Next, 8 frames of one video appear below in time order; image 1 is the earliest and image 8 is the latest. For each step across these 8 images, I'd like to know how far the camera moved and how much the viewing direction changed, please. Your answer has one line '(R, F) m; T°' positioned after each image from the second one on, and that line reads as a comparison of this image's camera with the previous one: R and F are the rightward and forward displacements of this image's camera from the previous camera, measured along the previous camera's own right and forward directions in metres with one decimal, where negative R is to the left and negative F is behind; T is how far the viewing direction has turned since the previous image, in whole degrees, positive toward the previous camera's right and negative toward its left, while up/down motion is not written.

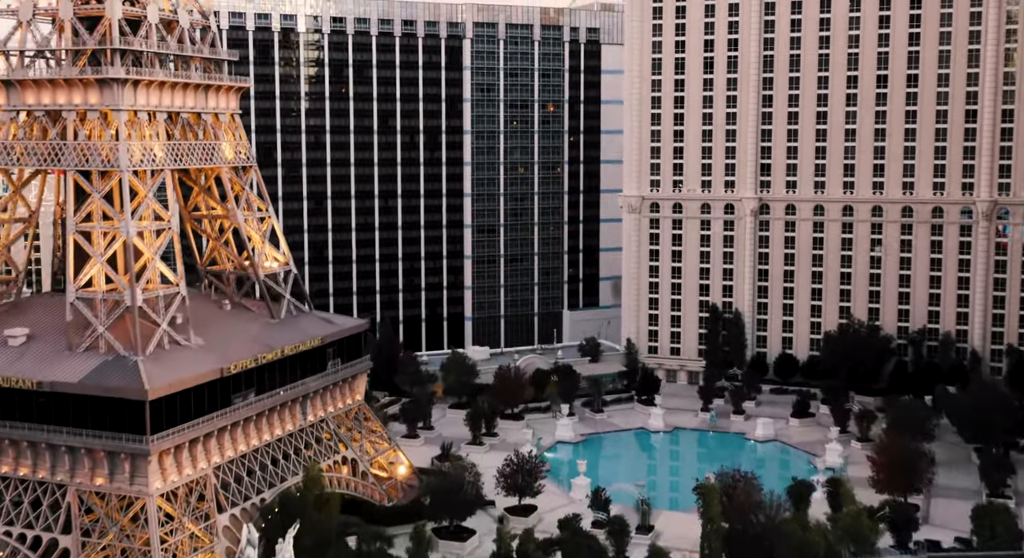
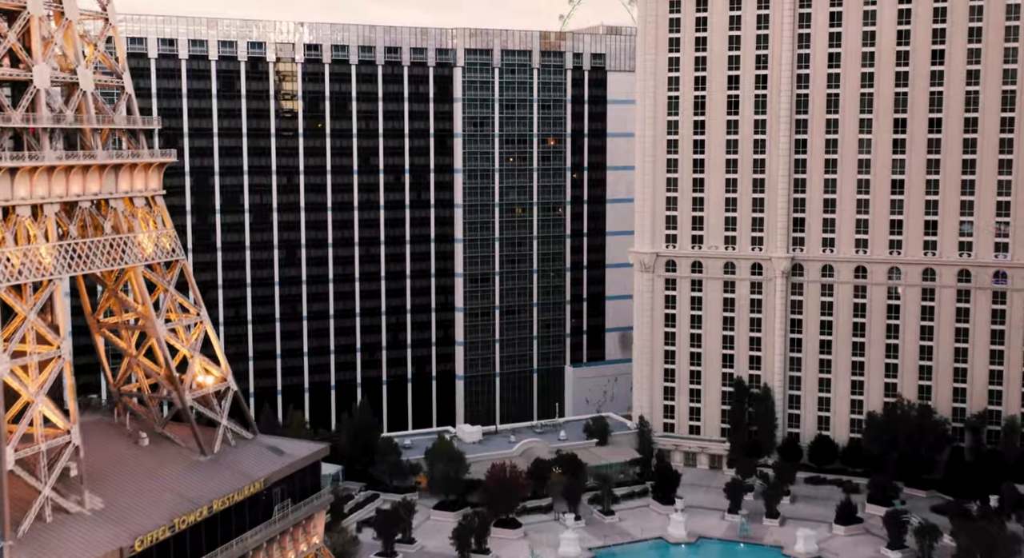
(+0.4, +17.7) m; 0°
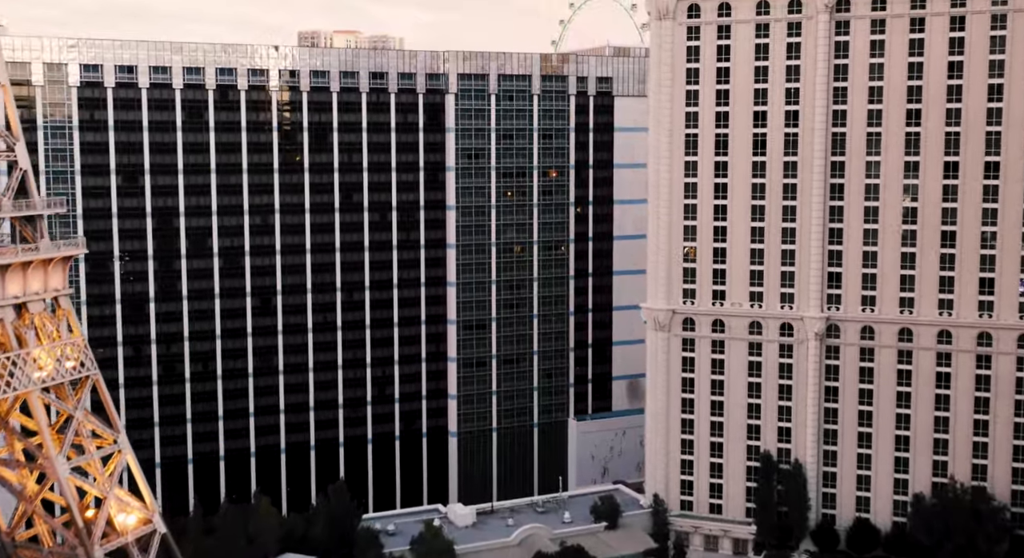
(+0.2, +14.0) m; 0°
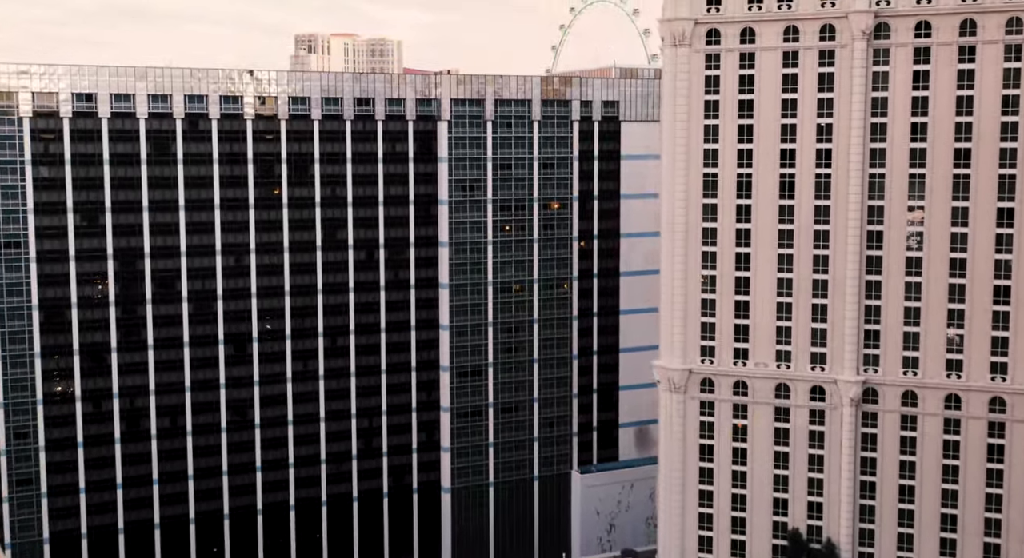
(+0.1, +11.5) m; 0°
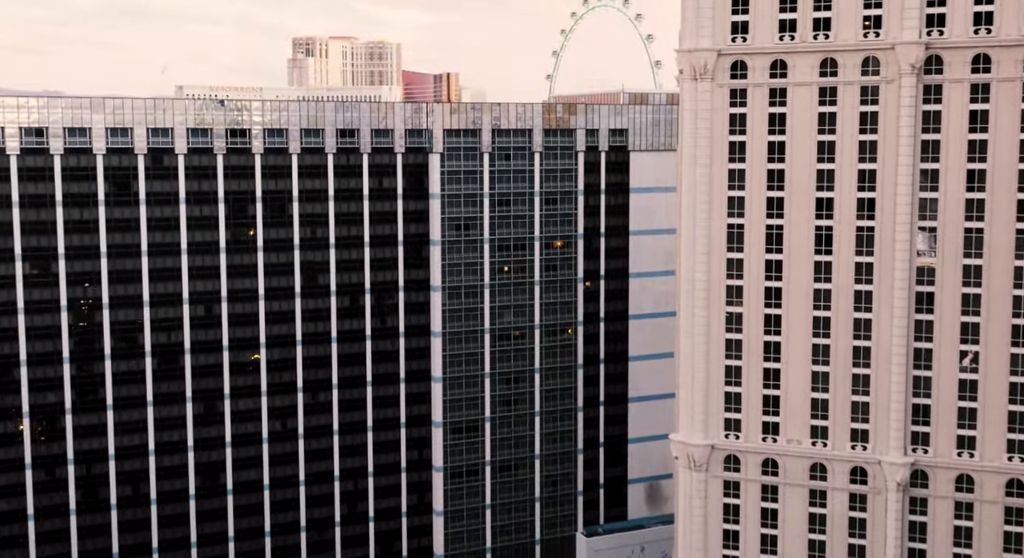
(+0.1, +11.5) m; 0°
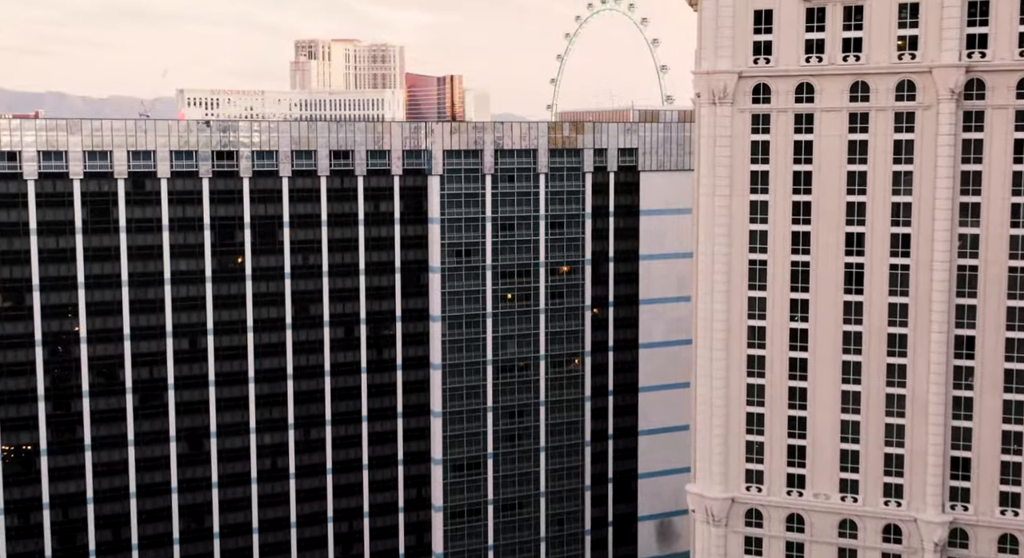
(0.0, +6.4) m; 0°
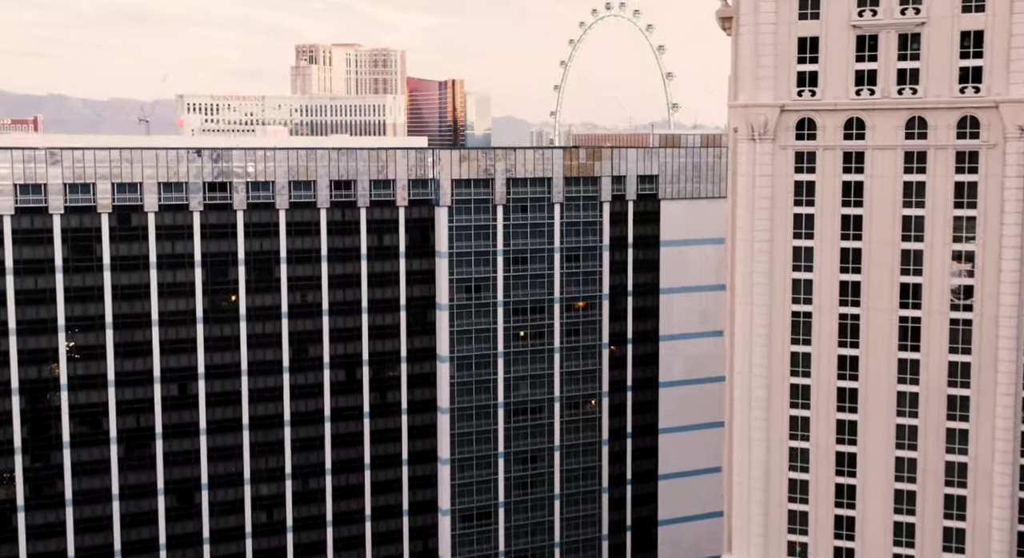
(-1.0, +7.3) m; 0°
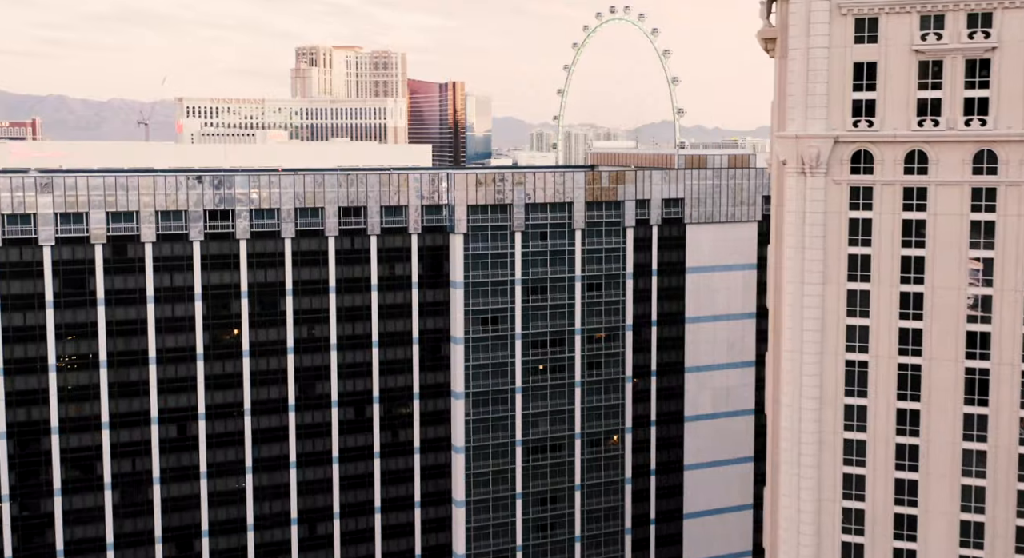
(-1.5, +5.9) m; 0°
